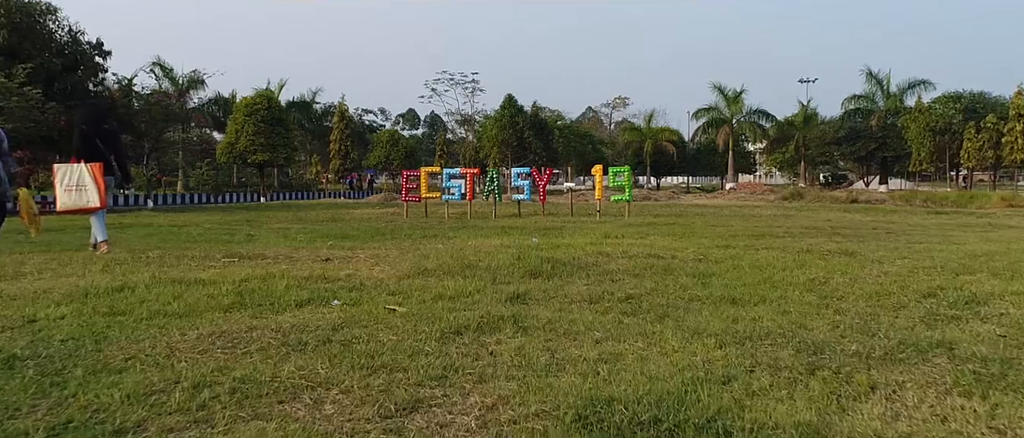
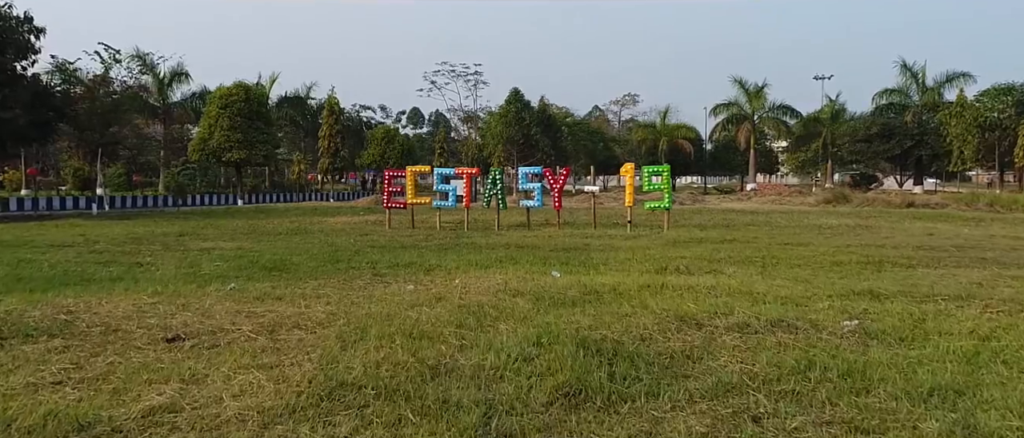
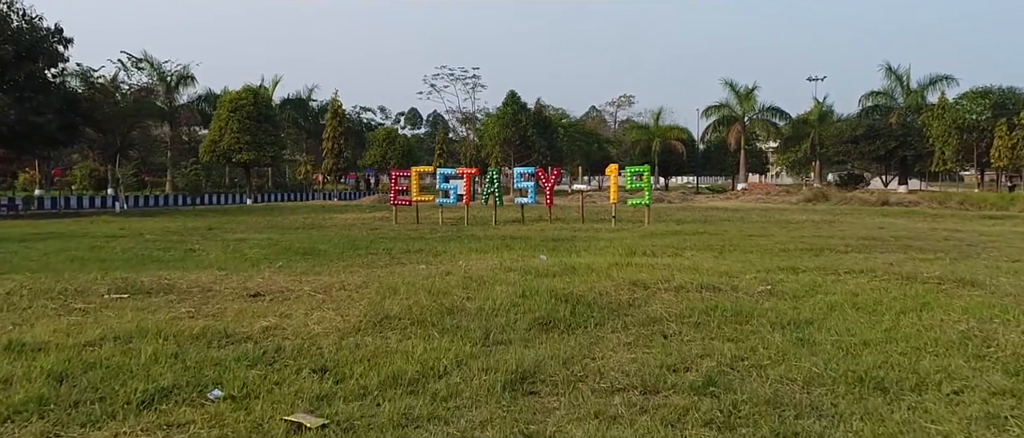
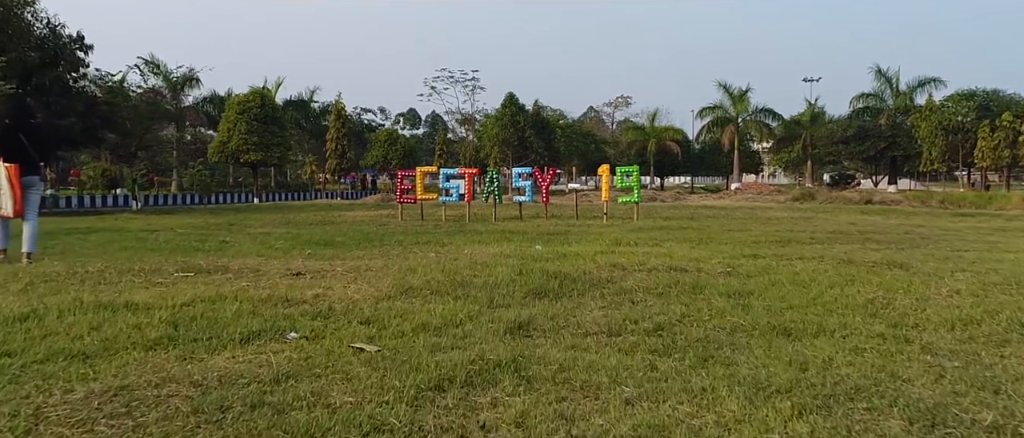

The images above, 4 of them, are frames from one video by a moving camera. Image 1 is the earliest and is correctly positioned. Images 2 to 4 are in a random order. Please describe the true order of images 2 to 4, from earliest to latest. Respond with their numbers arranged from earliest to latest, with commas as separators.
4, 3, 2
